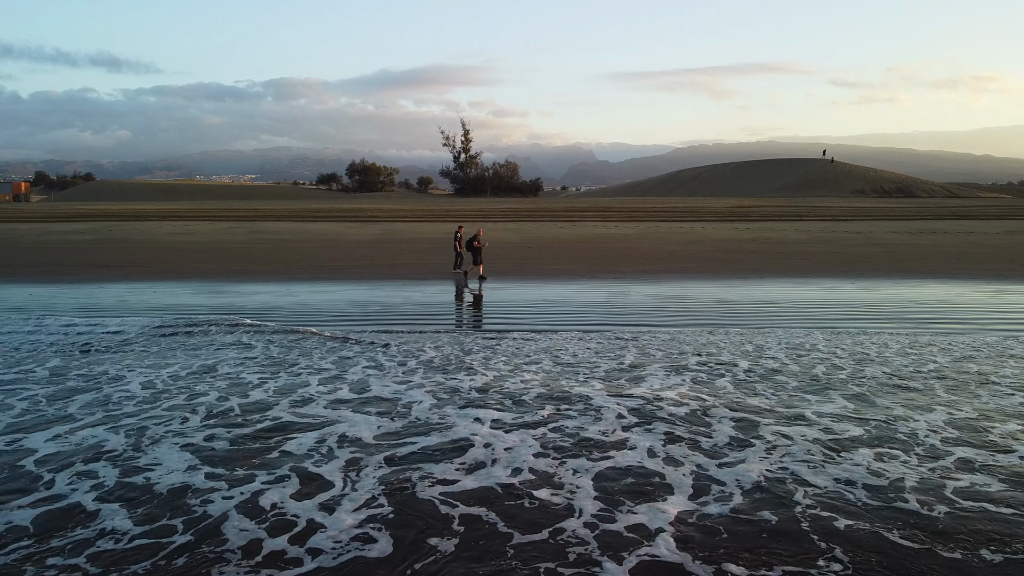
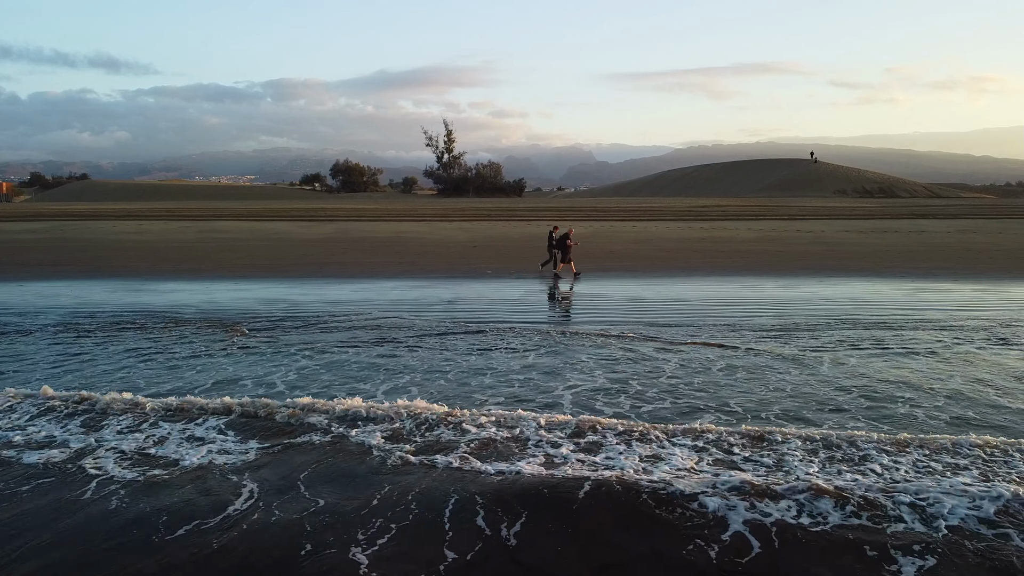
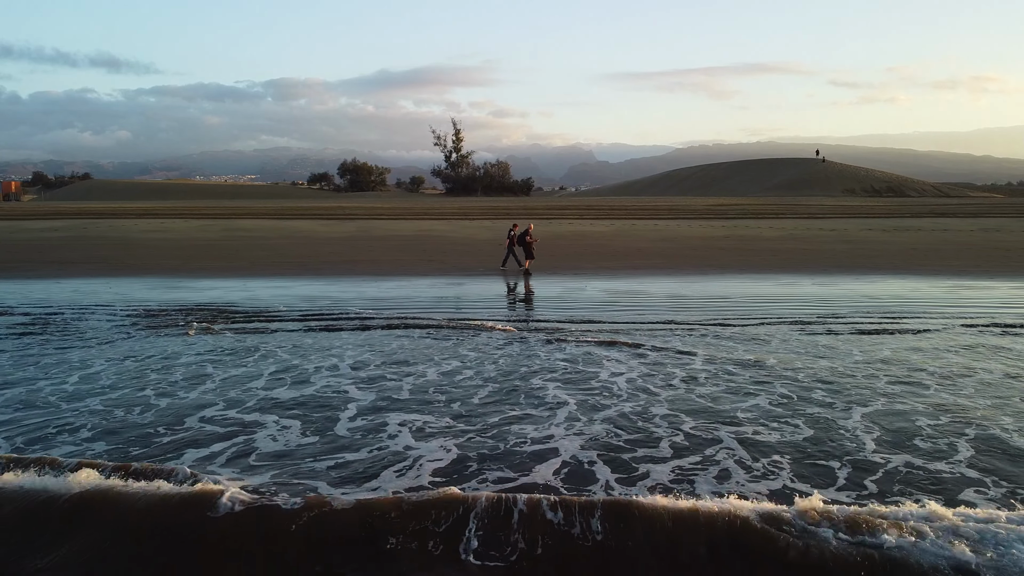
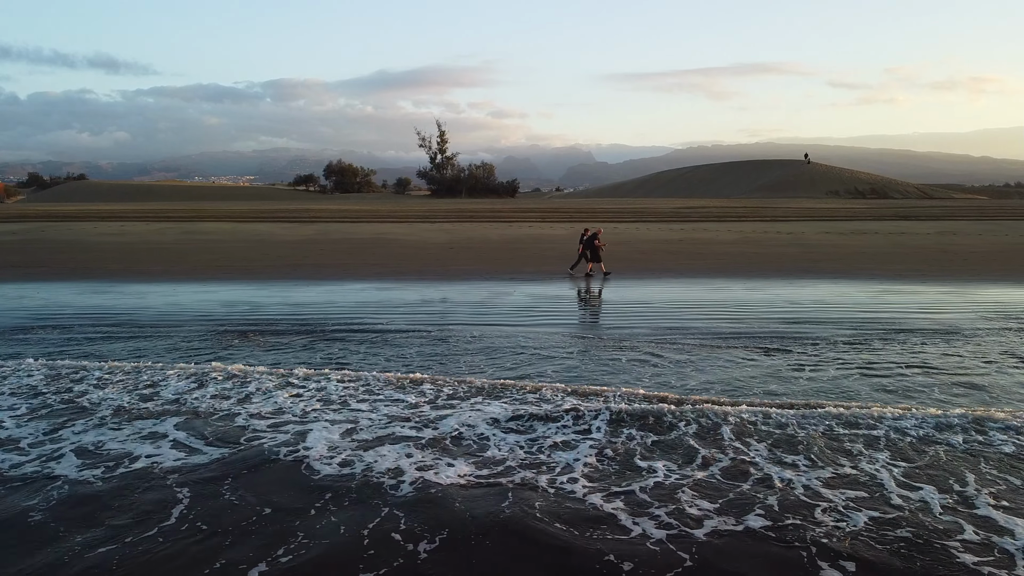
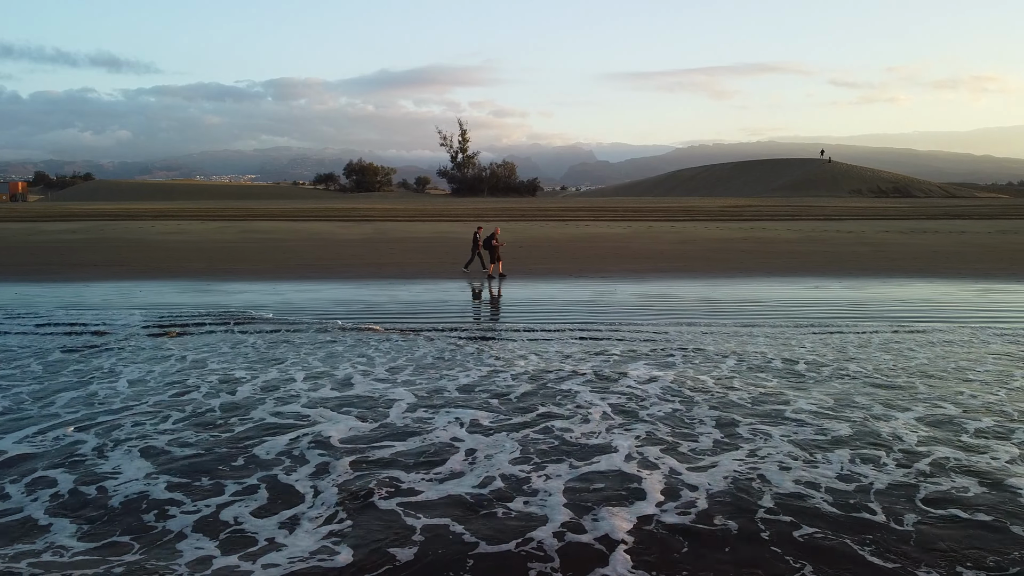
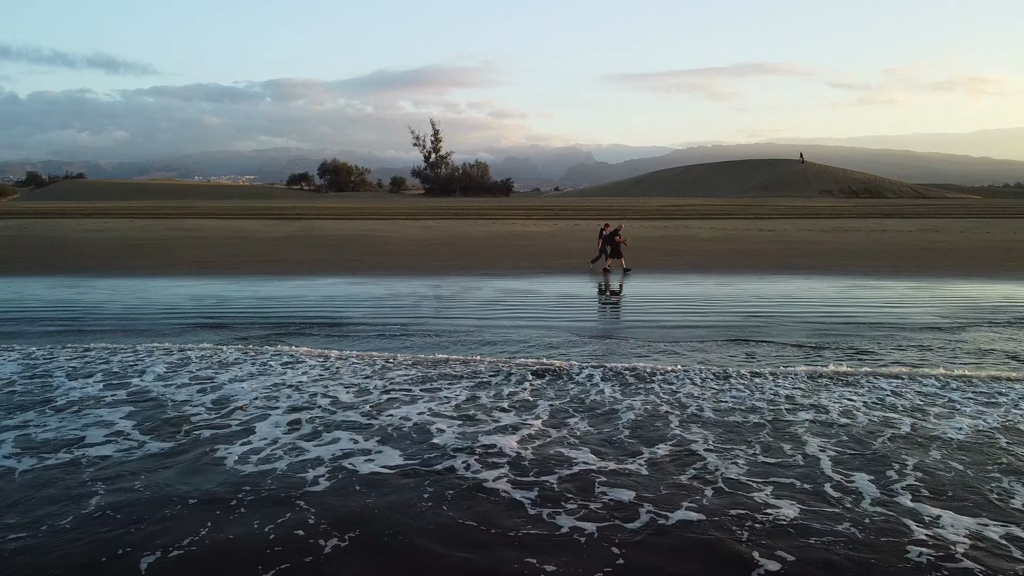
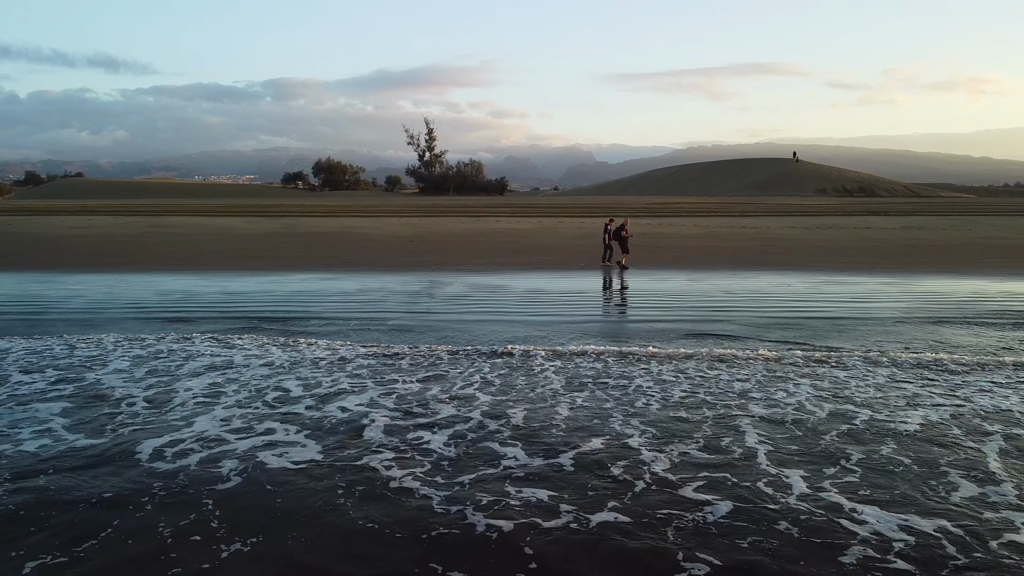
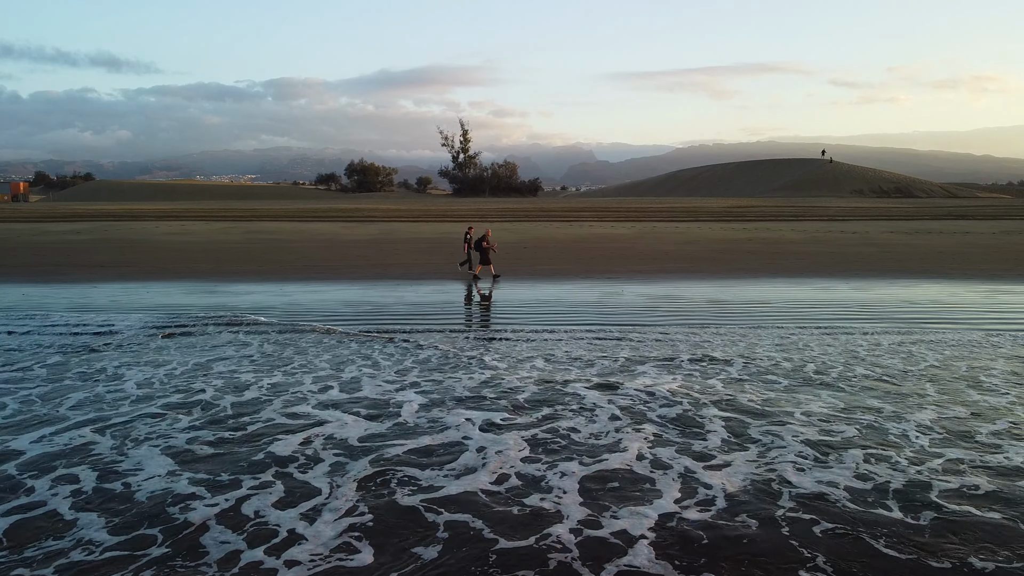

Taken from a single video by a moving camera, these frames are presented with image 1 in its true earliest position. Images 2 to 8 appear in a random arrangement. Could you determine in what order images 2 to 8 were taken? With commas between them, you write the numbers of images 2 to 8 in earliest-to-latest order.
8, 5, 3, 2, 4, 6, 7
